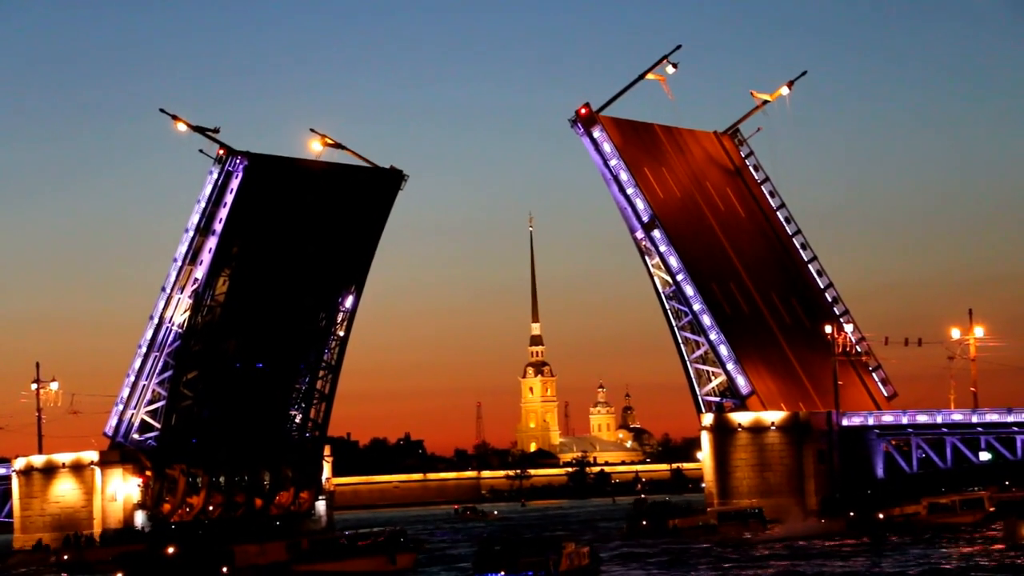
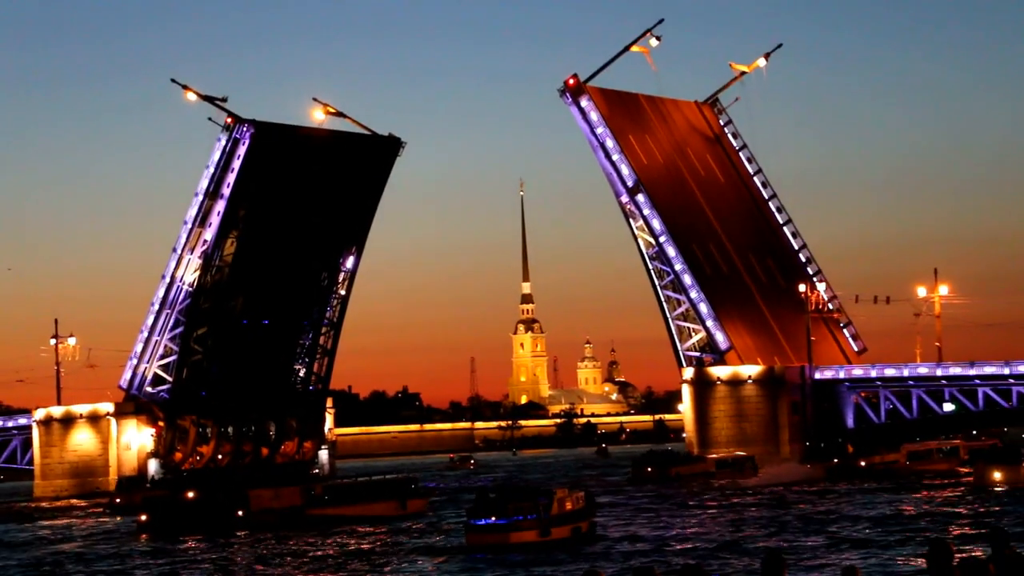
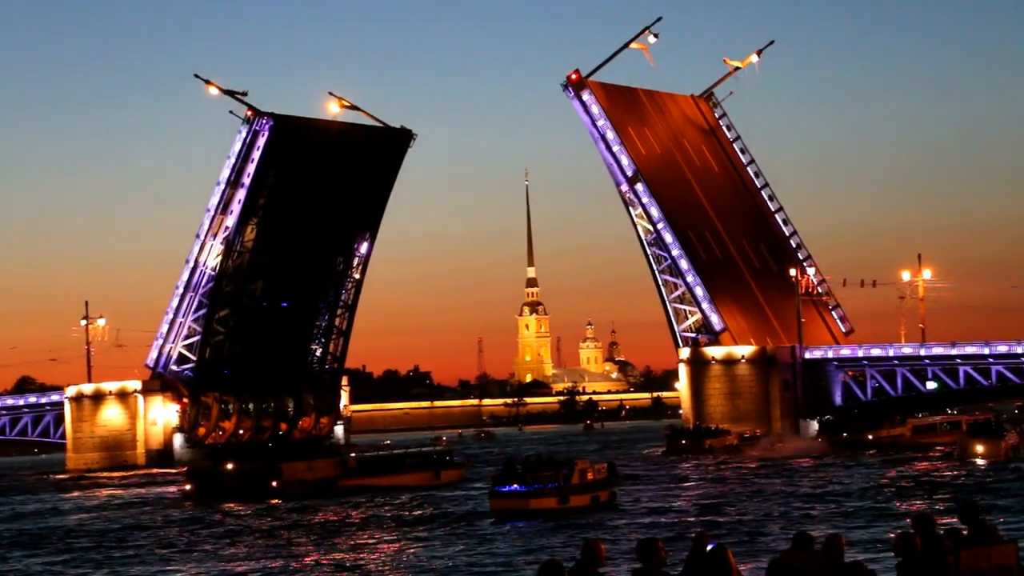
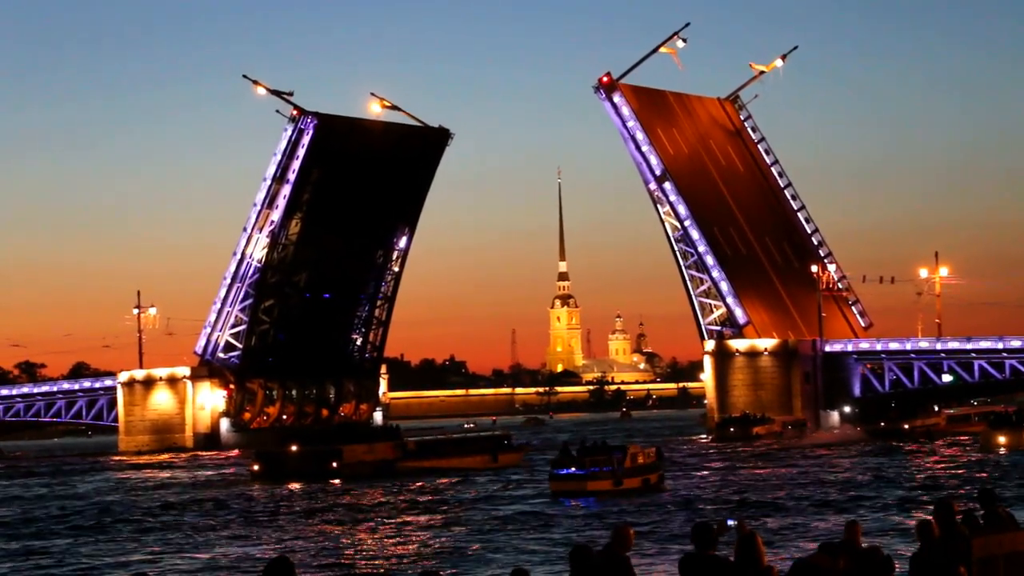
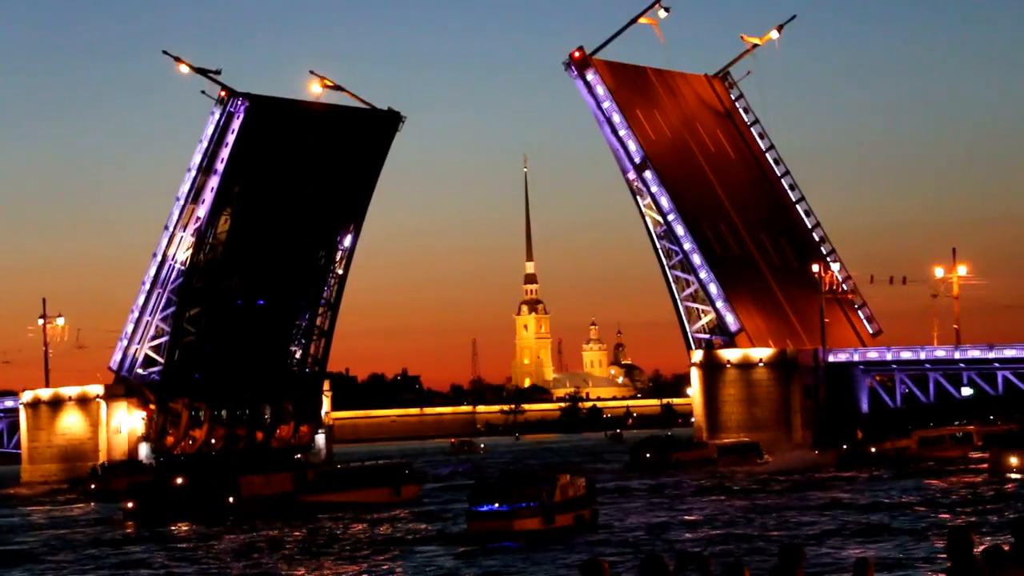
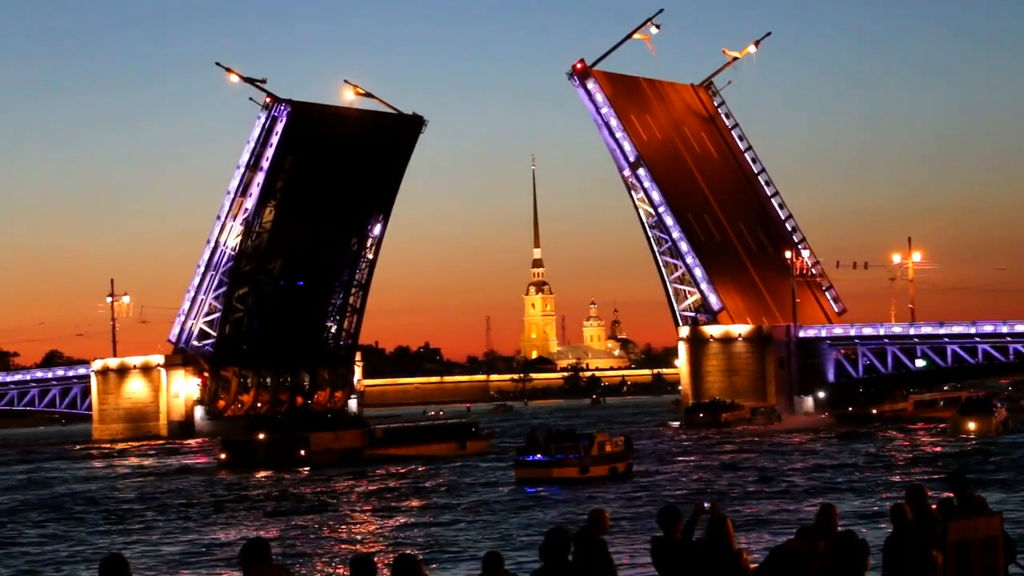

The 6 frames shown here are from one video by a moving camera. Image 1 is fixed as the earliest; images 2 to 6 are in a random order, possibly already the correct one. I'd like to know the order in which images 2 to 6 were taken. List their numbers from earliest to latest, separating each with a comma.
5, 2, 3, 6, 4
